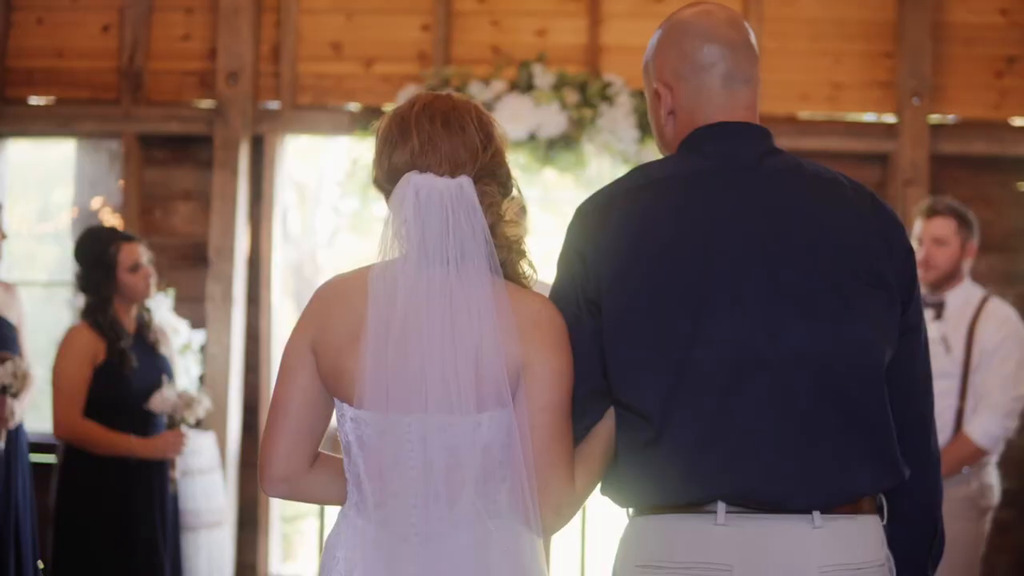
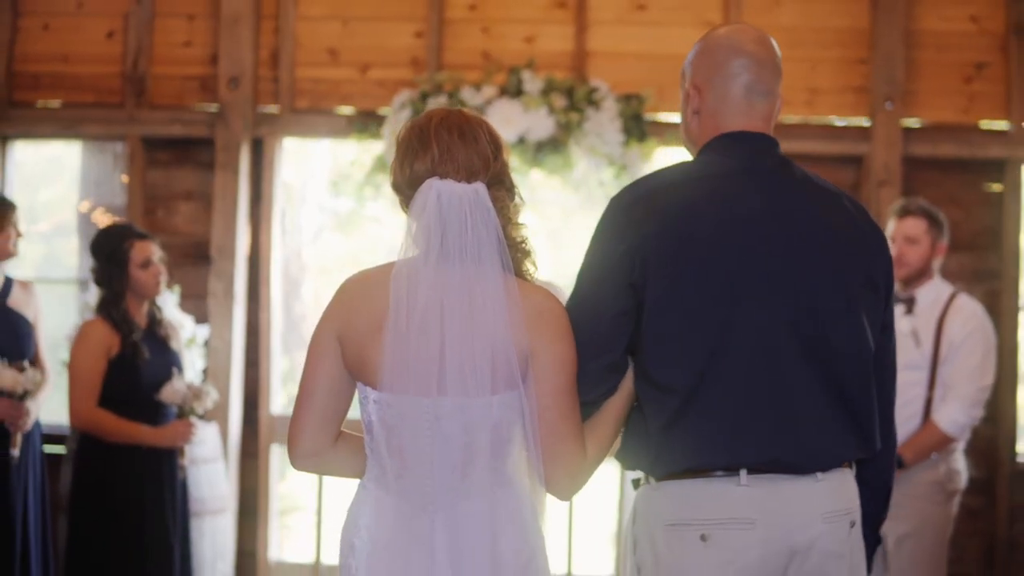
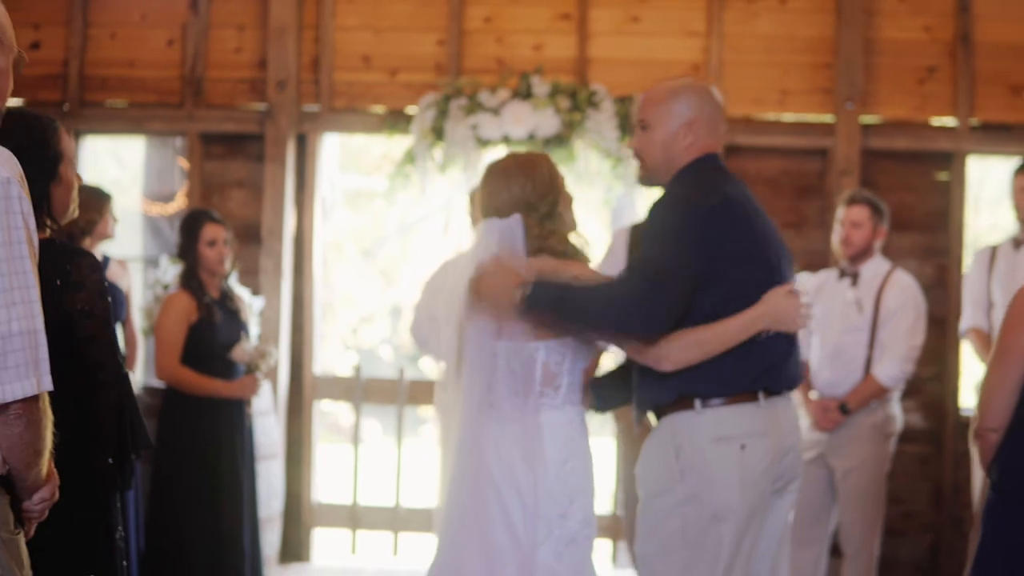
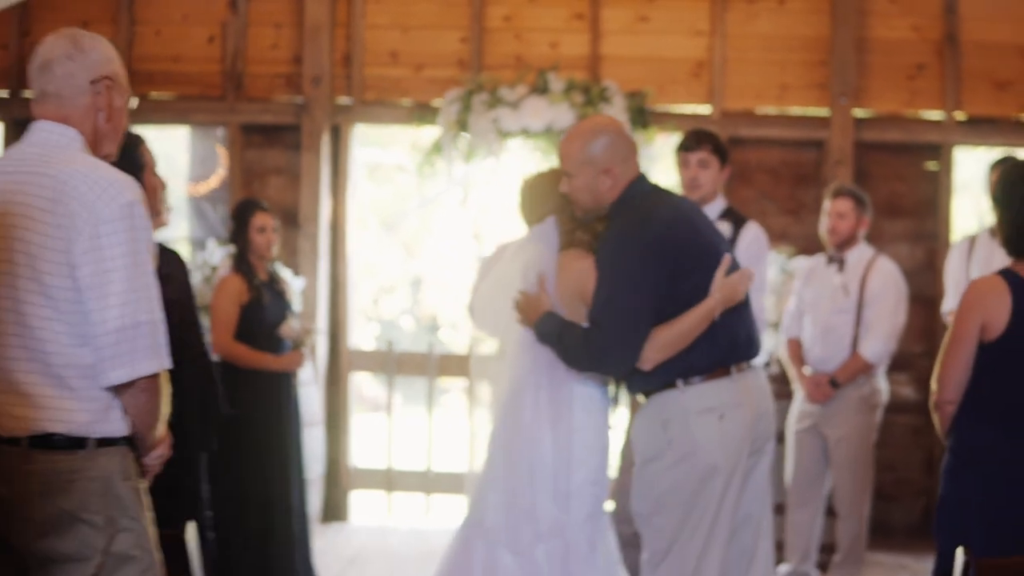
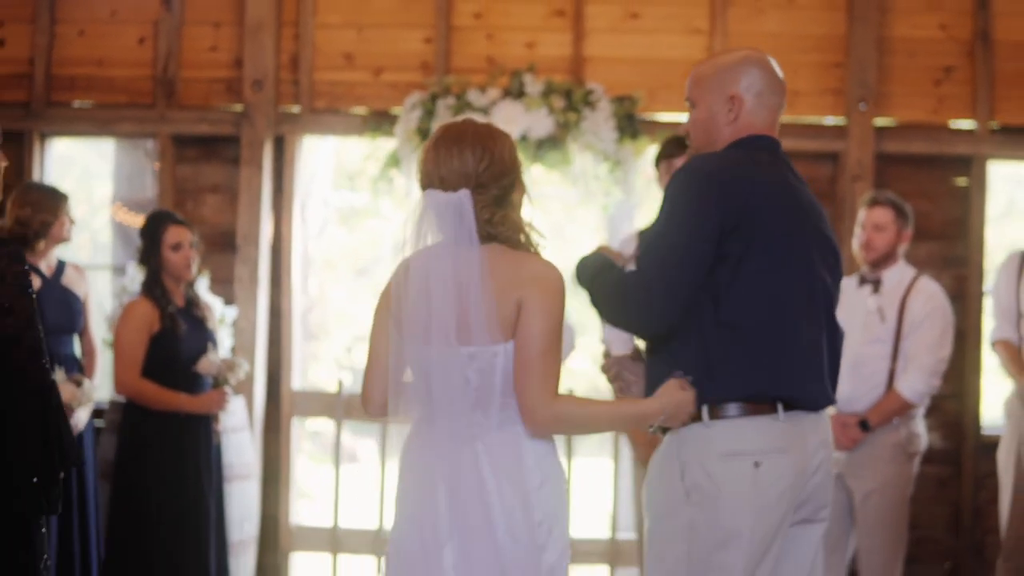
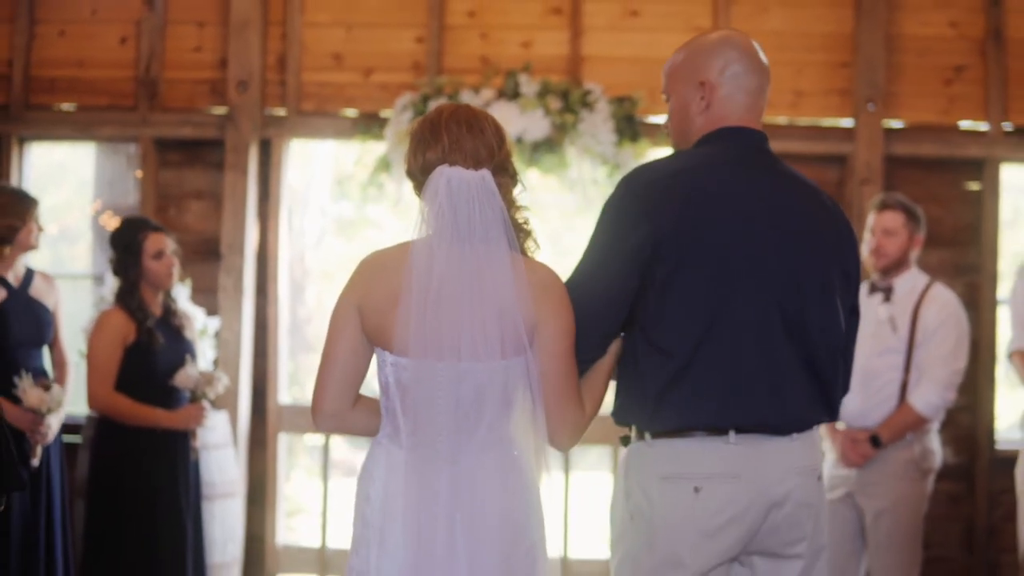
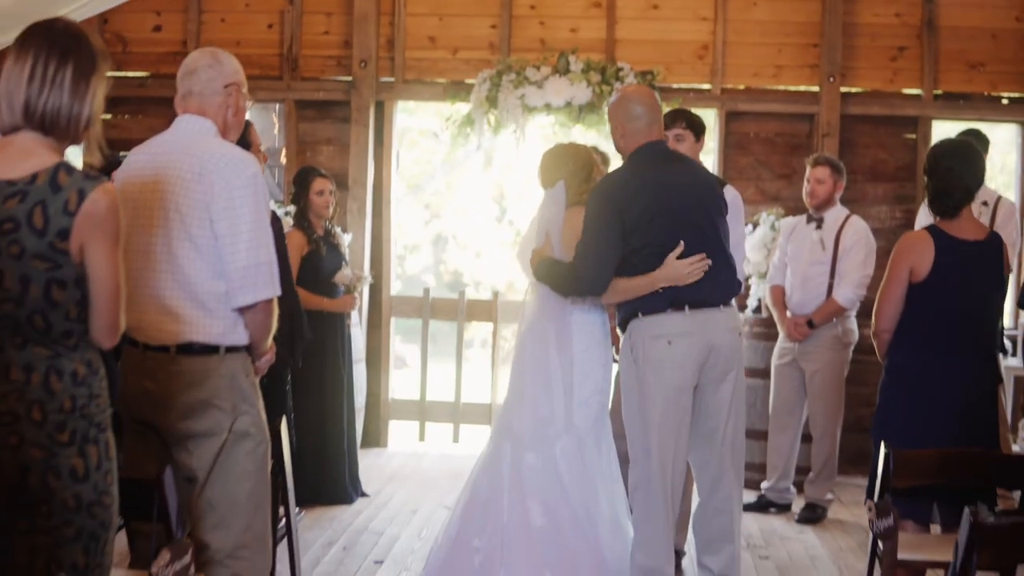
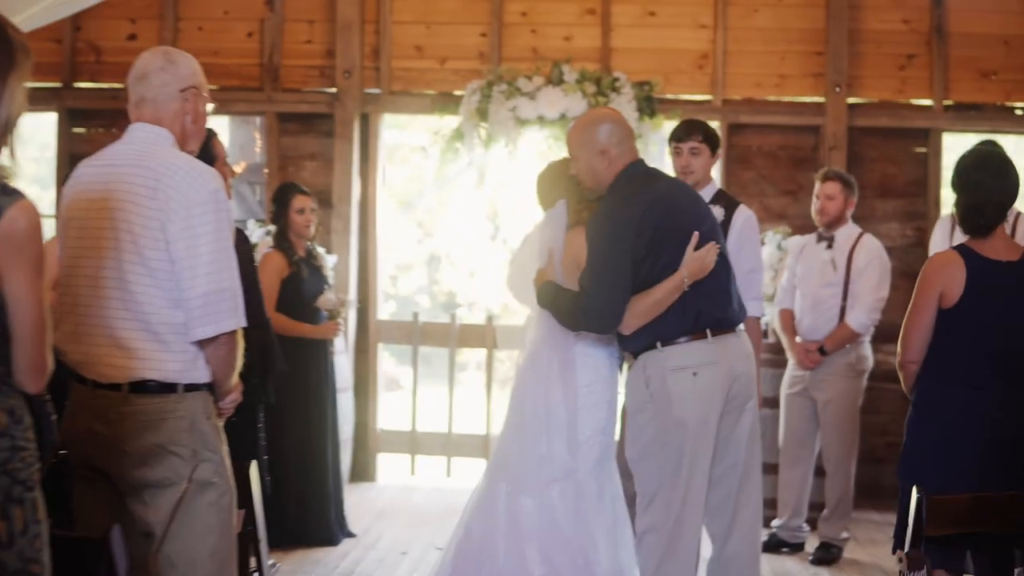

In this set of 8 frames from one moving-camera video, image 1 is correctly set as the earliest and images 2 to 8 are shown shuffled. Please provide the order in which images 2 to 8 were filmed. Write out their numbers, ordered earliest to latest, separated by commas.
2, 6, 5, 3, 4, 8, 7
